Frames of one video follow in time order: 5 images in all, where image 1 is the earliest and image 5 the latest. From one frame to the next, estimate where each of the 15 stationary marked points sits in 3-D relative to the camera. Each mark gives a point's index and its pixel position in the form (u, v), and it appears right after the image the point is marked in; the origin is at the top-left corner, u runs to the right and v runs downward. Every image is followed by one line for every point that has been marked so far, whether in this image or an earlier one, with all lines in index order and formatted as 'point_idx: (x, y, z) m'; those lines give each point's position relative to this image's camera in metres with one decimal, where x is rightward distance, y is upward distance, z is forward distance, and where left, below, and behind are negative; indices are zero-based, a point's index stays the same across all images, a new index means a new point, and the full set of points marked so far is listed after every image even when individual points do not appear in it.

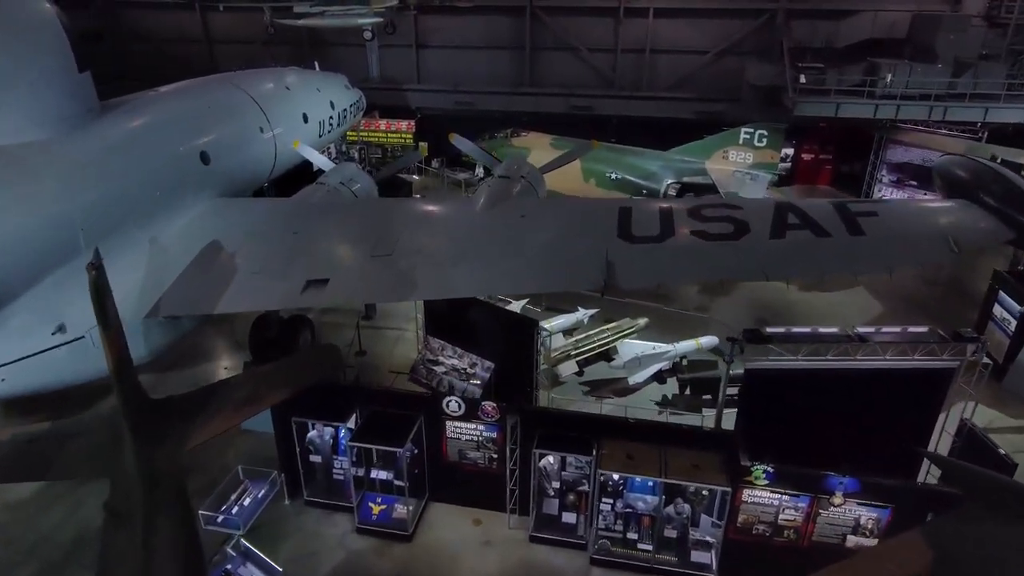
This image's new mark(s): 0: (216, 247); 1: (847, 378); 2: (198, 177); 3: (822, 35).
0: (-3.8, +0.5, +8.4) m
1: (+3.5, -0.9, +6.8) m
2: (-4.6, +1.6, +9.6) m
3: (+8.7, +7.1, +18.5) m
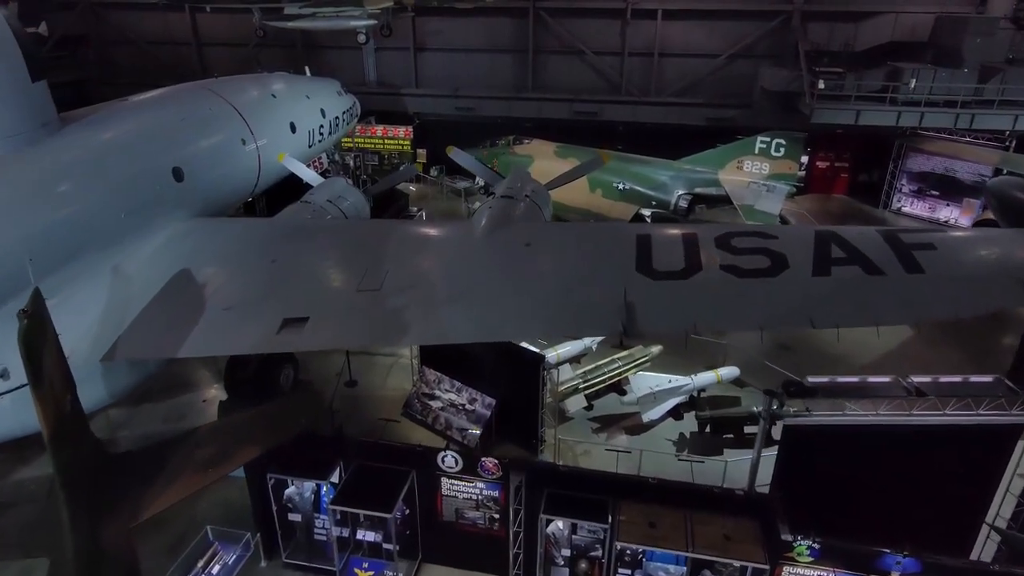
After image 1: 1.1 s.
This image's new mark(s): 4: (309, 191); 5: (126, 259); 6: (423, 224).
0: (-3.7, +0.1, +7.5) m
1: (+3.5, -1.3, +5.9) m
2: (-4.5, +1.2, +8.7) m
3: (+8.8, +6.7, +17.6) m
4: (-2.9, +1.4, +9.4) m
5: (-4.6, +0.4, +7.9) m
6: (-1.1, +0.8, +8.3) m
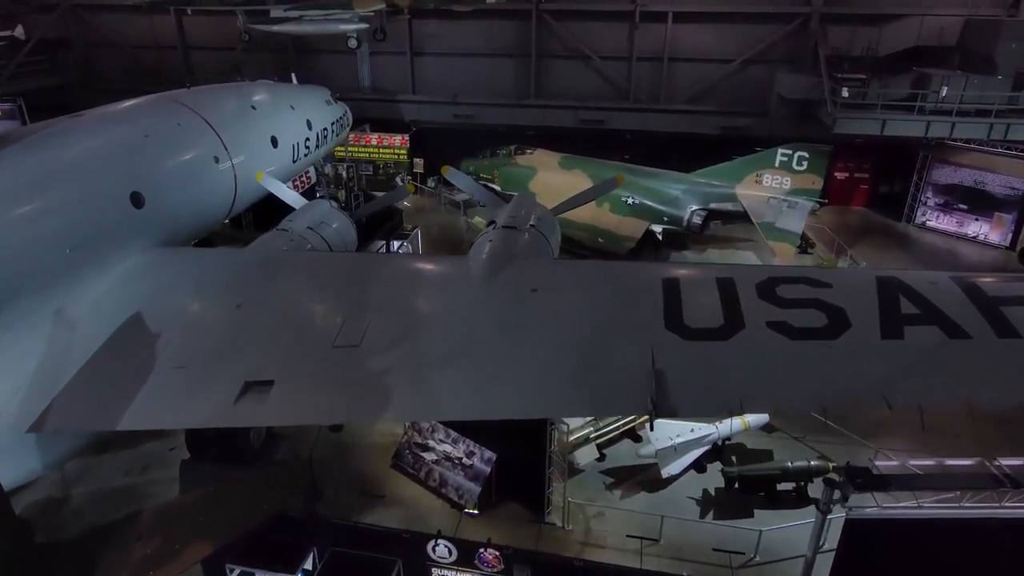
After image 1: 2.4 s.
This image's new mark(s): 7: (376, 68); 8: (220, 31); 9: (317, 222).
0: (-3.7, -0.4, +6.5) m
1: (+3.5, -1.8, +4.9) m
2: (-4.5, +0.7, +7.7) m
3: (+8.8, +6.2, +16.6) m
4: (-2.9, +0.9, +8.4) m
5: (-4.6, -0.1, +6.8) m
6: (-1.1, +0.3, +7.3) m
7: (-4.0, +6.5, +19.2) m
8: (-8.8, +7.8, +19.8) m
9: (-2.6, +0.9, +8.6) m
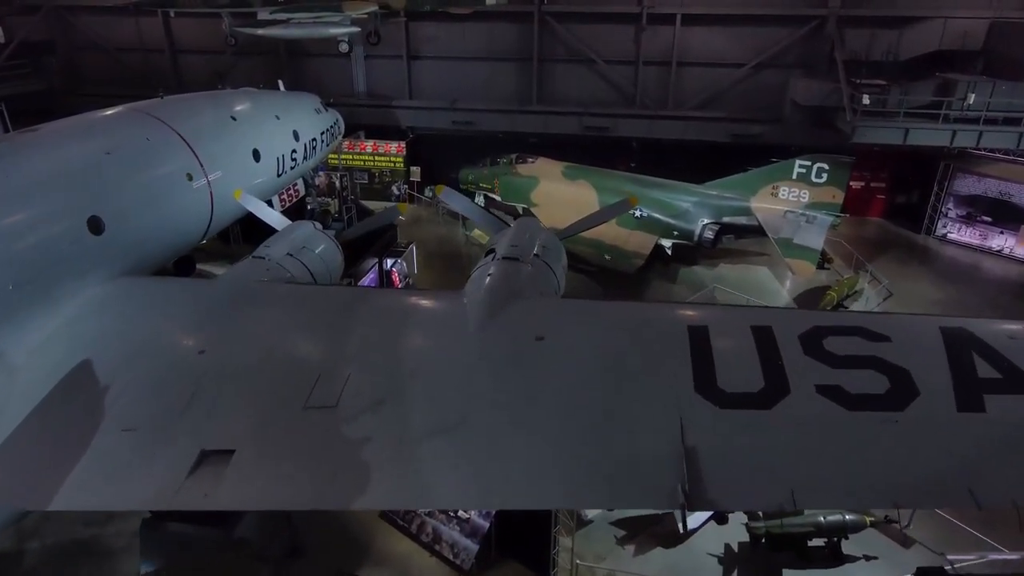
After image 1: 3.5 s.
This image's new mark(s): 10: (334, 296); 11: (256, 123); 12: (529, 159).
0: (-3.7, -0.7, +5.7) m
1: (+3.5, -2.2, +4.1) m
2: (-4.5, +0.4, +6.9) m
3: (+8.9, +5.8, +15.8) m
4: (-2.9, +0.5, +7.6) m
5: (-4.6, -0.5, +6.0) m
6: (-1.0, -0.1, +6.5) m
7: (-3.9, +6.1, +18.4) m
8: (-8.8, +7.4, +19.0) m
9: (-2.6, +0.5, +7.8) m
10: (-1.8, -0.1, +6.6) m
11: (-4.1, +2.6, +10.4) m
12: (+0.4, +3.2, +16.1) m
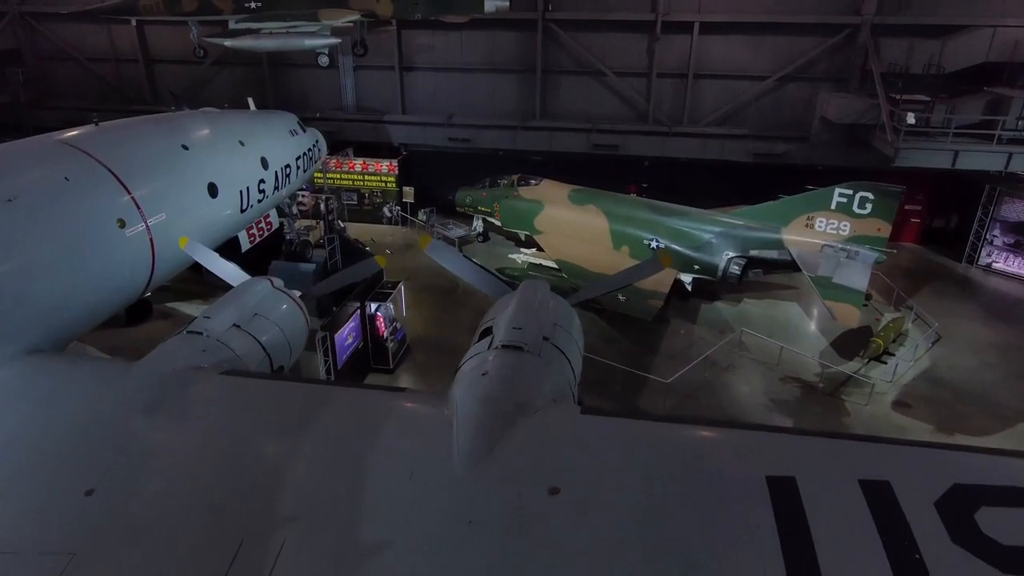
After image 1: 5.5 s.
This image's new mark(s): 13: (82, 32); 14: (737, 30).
0: (-3.7, -1.5, +4.2) m
1: (+3.6, -2.9, +2.6) m
2: (-4.5, -0.4, +5.4) m
3: (+8.9, +5.0, +14.3) m
4: (-2.8, -0.2, +6.1) m
5: (-4.6, -1.2, +4.5) m
6: (-1.0, -0.8, +5.0) m
7: (-3.9, +5.3, +17.0) m
8: (-8.7, +6.6, +17.5) m
9: (-2.5, -0.2, +6.3) m
10: (-1.8, -0.8, +5.1) m
11: (-4.0, +1.9, +8.9) m
12: (+0.4, +2.4, +14.6) m
13: (-11.8, +7.0, +18.0) m
14: (+5.1, +5.8, +14.8) m
